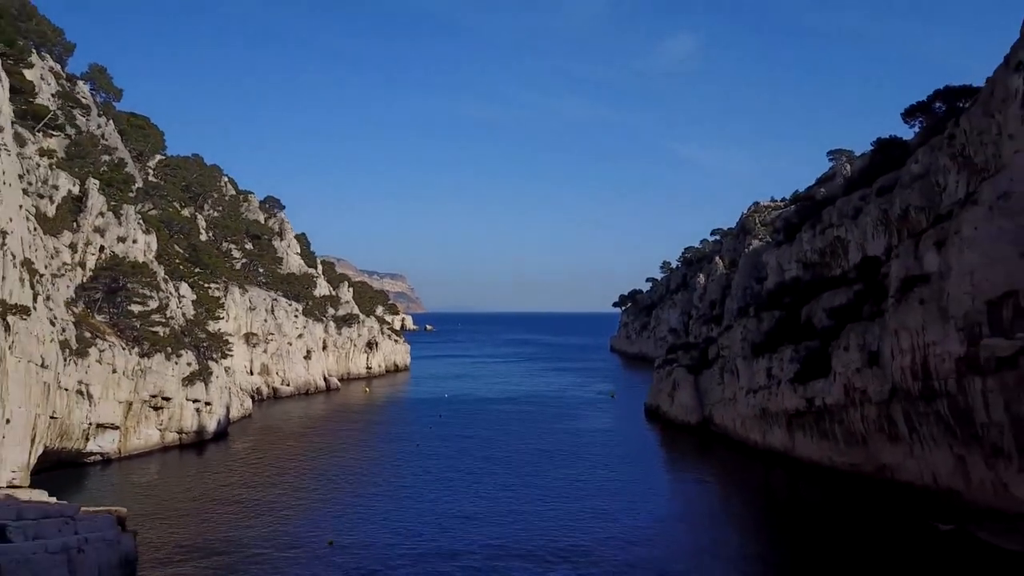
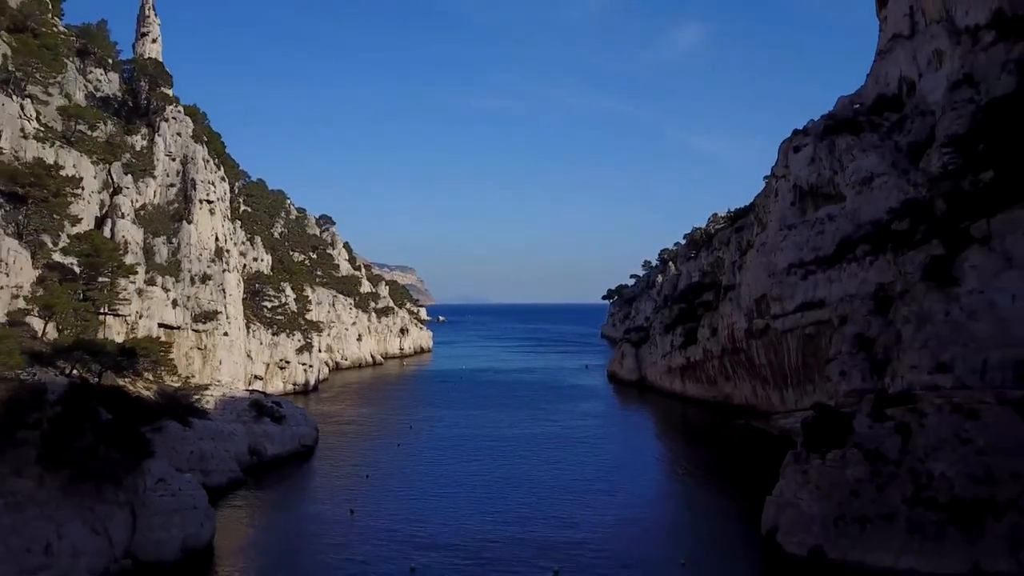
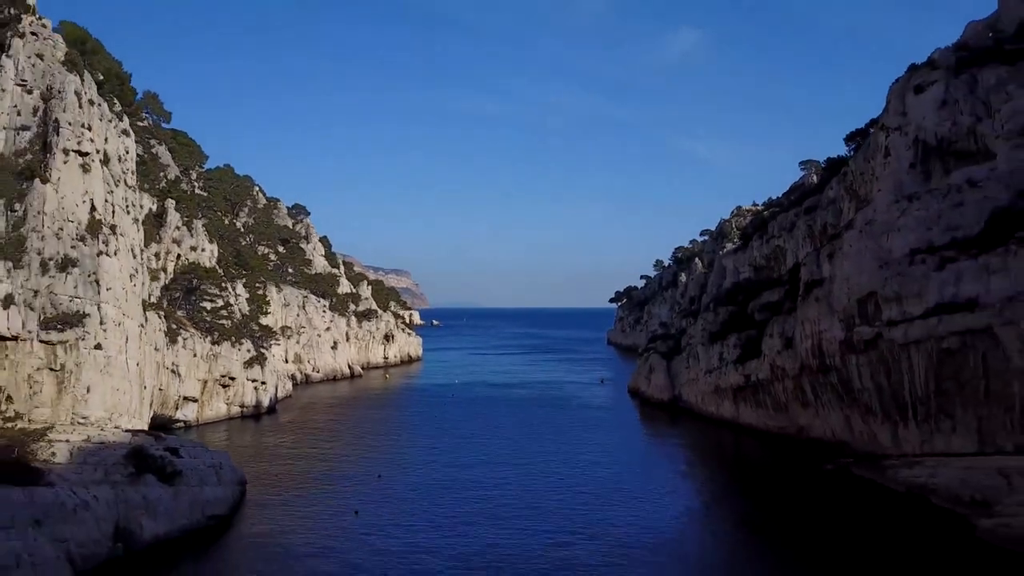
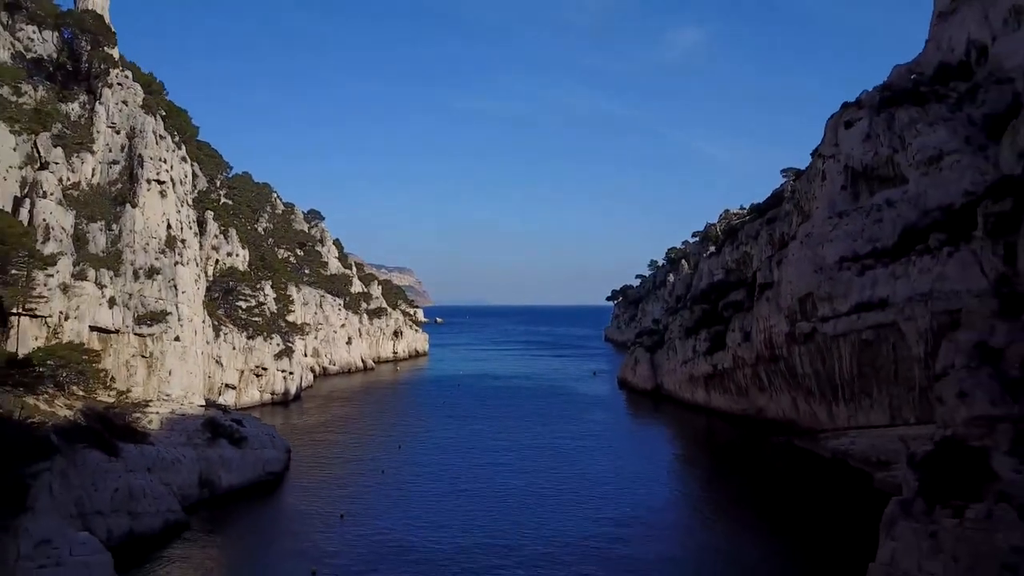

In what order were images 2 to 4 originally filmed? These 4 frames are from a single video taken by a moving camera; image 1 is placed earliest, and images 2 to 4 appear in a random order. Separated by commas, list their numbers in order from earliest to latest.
3, 4, 2
